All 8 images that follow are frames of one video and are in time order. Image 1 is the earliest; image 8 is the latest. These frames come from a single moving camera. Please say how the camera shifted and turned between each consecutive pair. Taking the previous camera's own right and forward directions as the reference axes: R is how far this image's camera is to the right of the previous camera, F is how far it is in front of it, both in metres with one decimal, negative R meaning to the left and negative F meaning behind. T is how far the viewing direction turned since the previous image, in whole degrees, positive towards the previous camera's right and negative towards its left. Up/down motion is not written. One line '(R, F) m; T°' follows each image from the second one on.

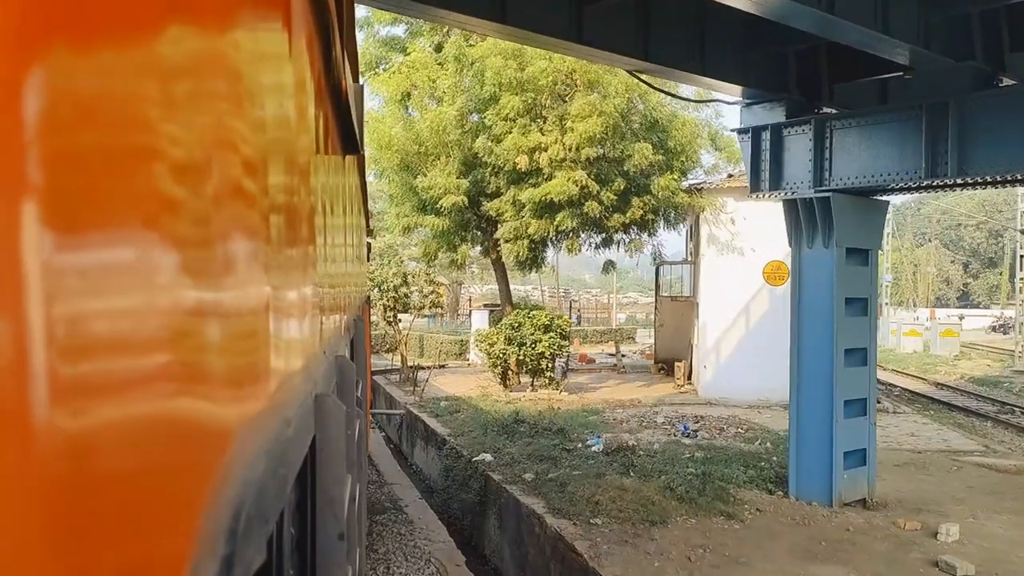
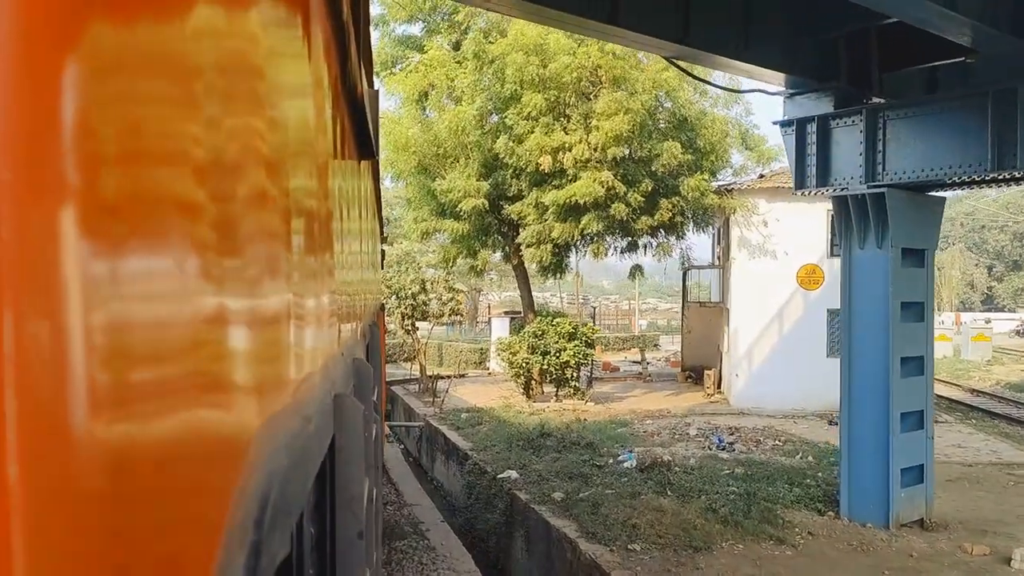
(0.0, +0.2) m; -1°
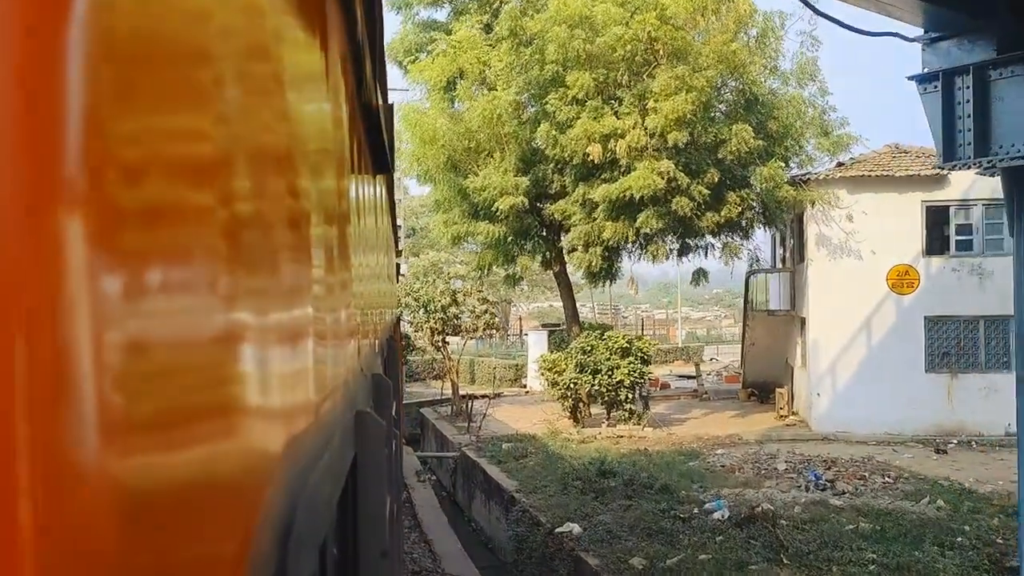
(-0.1, +0.7) m; -2°
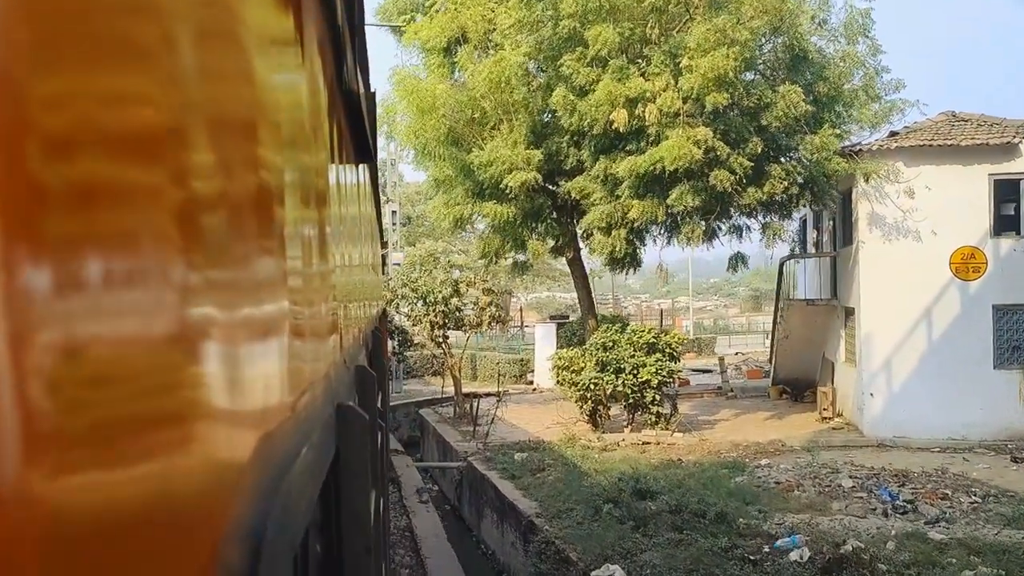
(-0.1, +0.6) m; 0°
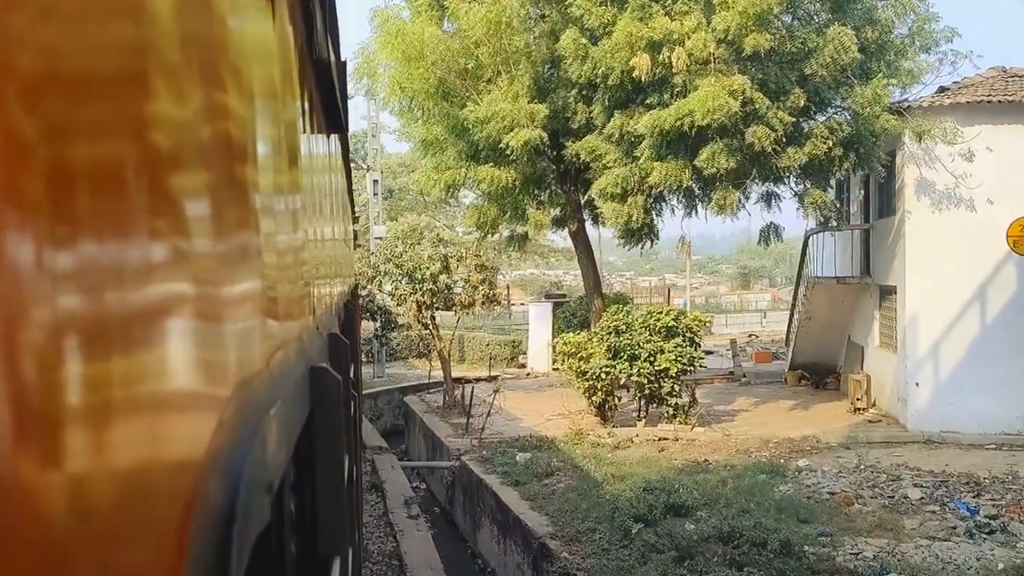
(-0.1, +0.6) m; +1°
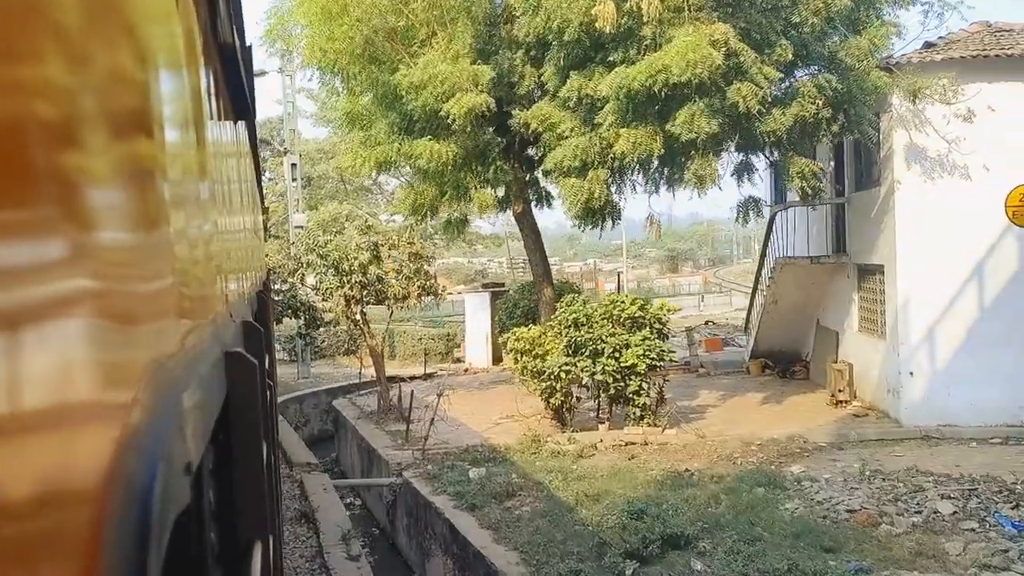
(-0.1, +0.5) m; +5°
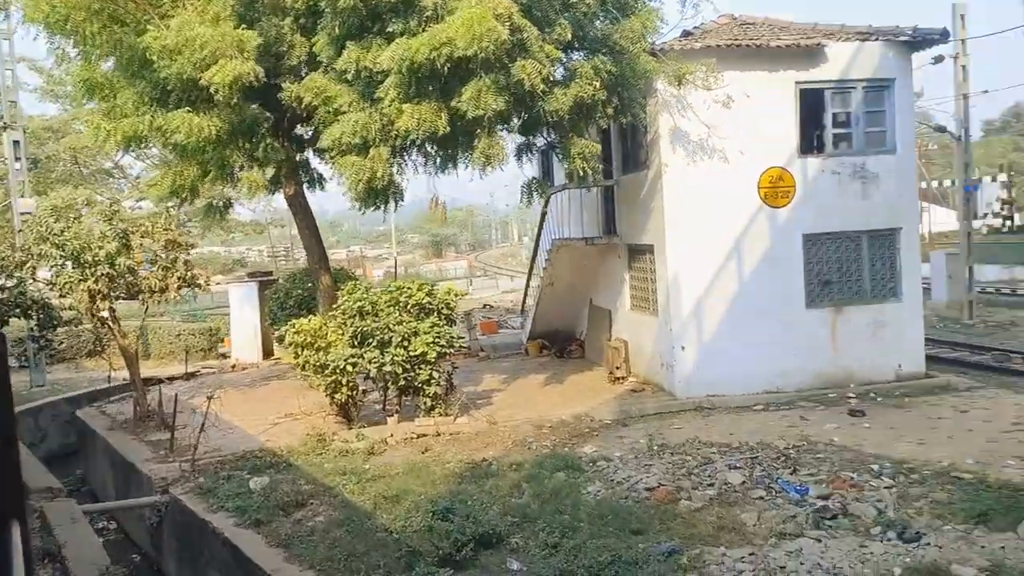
(-0.1, +0.2) m; +15°
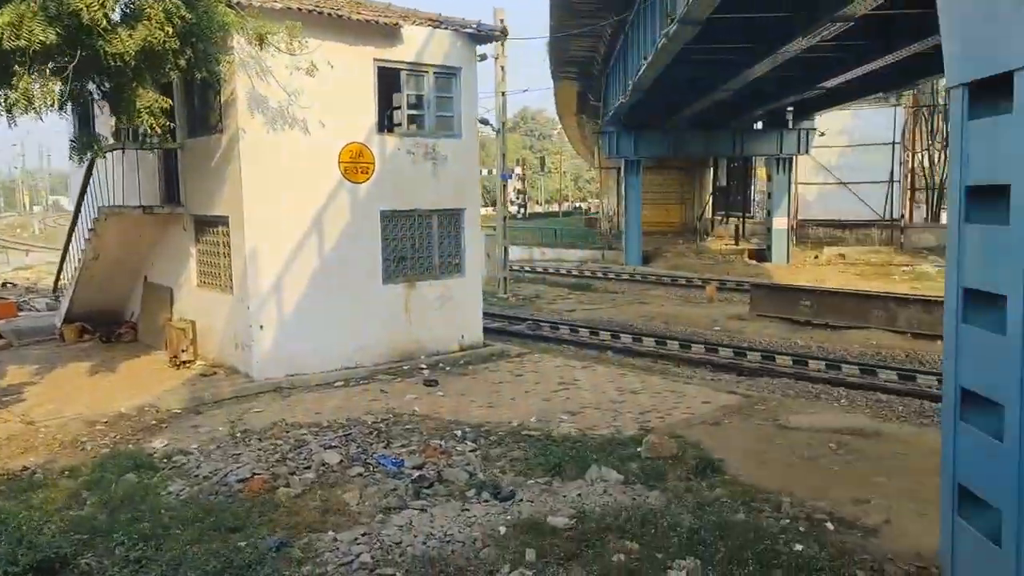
(-0.1, +0.2) m; +29°
